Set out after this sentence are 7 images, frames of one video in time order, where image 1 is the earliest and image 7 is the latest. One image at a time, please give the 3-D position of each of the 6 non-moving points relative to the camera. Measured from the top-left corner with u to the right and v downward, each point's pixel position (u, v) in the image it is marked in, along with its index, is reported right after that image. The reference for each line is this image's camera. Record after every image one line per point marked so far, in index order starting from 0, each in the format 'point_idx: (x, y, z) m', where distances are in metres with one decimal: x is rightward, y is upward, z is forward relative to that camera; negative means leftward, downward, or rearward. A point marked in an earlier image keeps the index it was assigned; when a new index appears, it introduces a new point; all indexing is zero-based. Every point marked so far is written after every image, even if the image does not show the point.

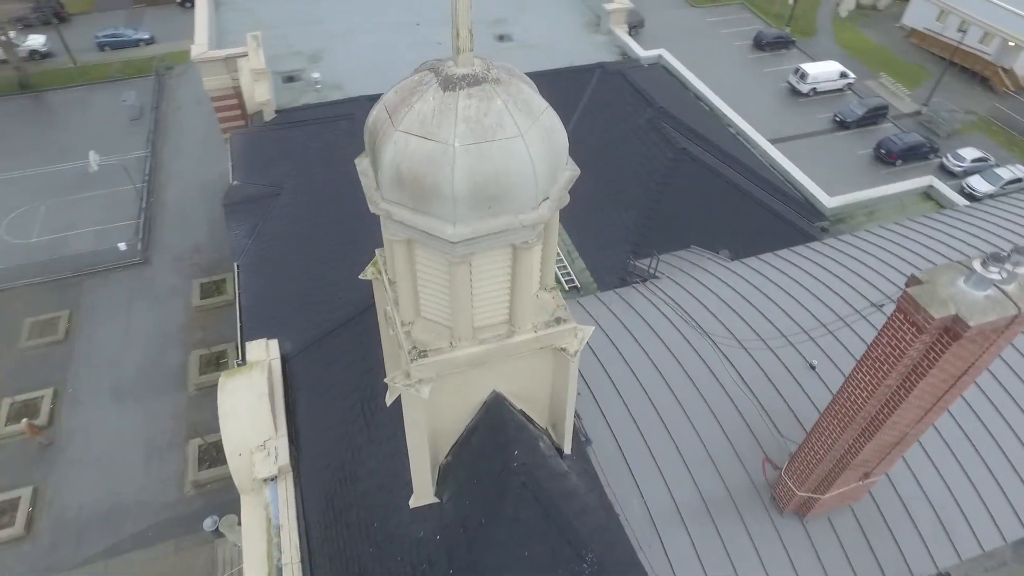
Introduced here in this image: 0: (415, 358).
0: (-1.1, -0.8, +6.8) m
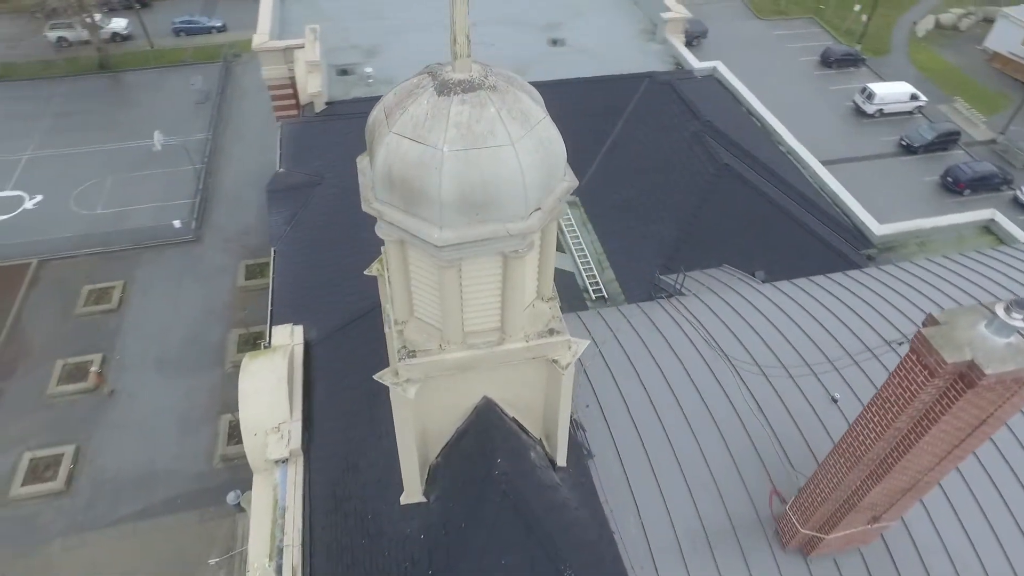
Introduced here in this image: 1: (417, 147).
0: (-1.2, -0.8, +6.8) m
1: (-0.8, +1.2, +5.4) m
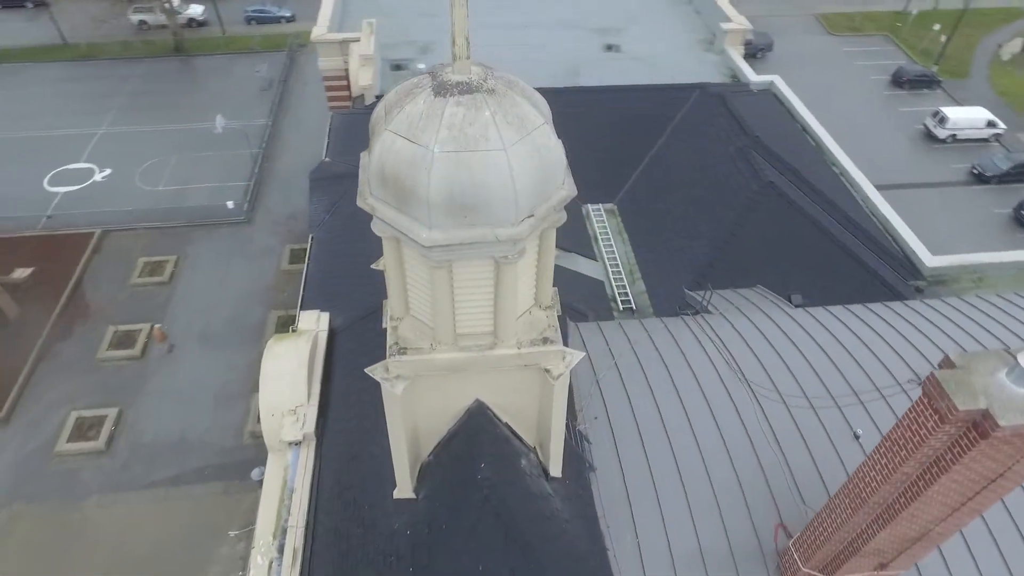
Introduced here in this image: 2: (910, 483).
0: (-1.3, -0.7, +6.9) m
1: (-0.9, +1.2, +5.4) m
2: (+4.6, -2.3, +7.2) m
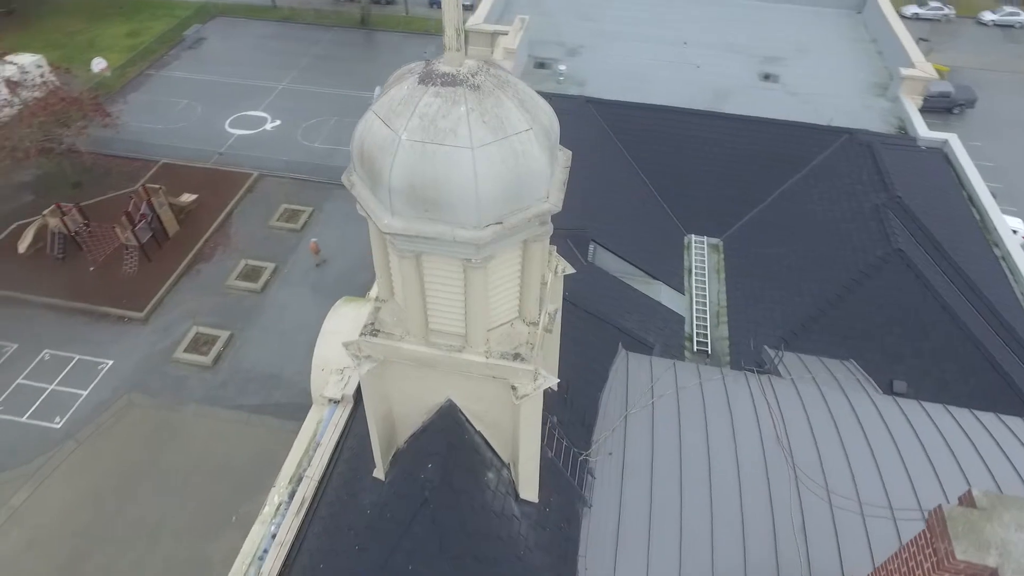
0: (-1.6, -0.5, +6.9) m
1: (-1.1, +1.4, +5.3) m
2: (+3.8, -3.3, +6.0) m
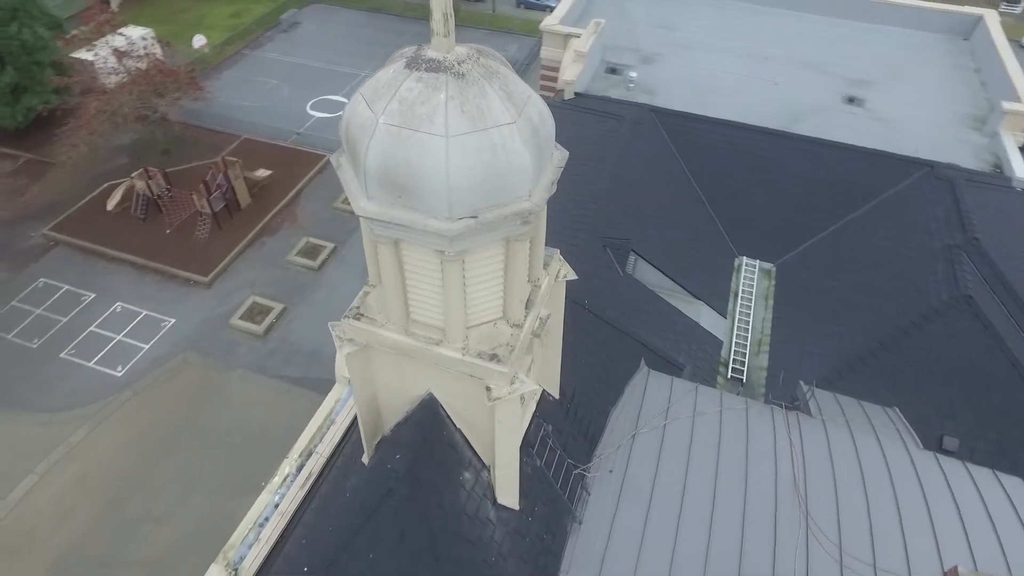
0: (-1.8, -0.3, +6.9) m
1: (-1.3, +1.5, +5.3) m
2: (+3.1, -3.7, +5.4) m
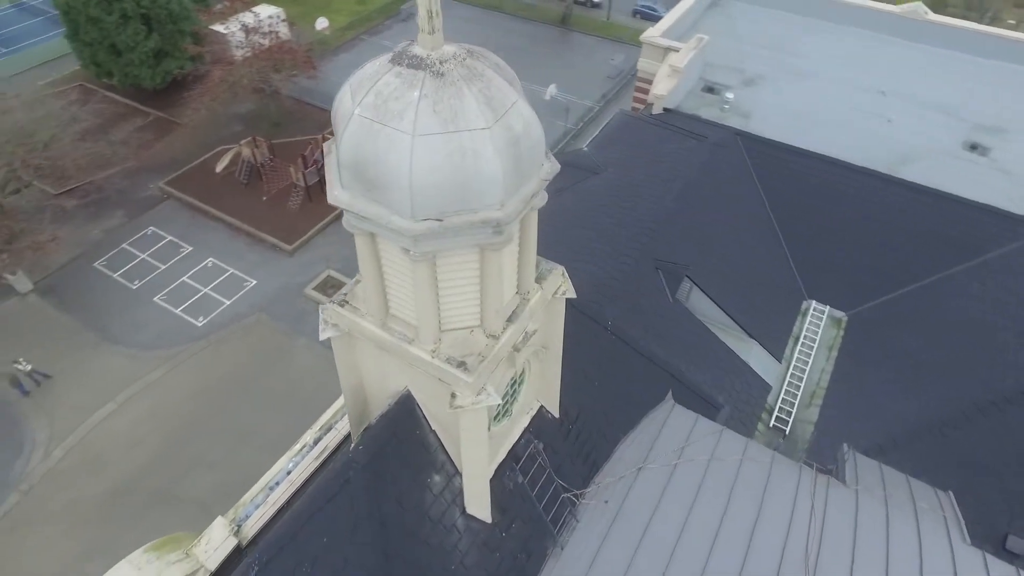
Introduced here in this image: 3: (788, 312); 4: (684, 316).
0: (-2.0, -0.2, +7.0) m
1: (-1.4, +1.6, +5.3) m
2: (+2.2, -4.1, +4.8) m
3: (+7.7, -0.7, +17.2) m
4: (+4.3, -0.7, +15.4) m
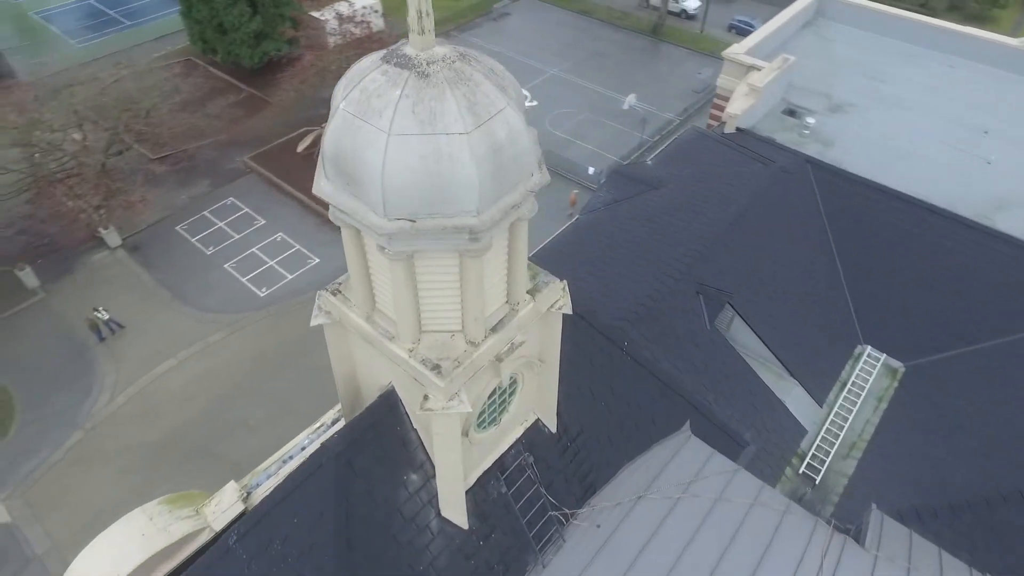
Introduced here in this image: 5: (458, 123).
0: (-2.1, 0.0, +7.1) m
1: (-1.5, +1.7, +5.3) m
2: (+1.3, -4.4, +4.5) m
3: (+8.6, -1.8, +16.2) m
4: (+5.0, -1.3, +14.7) m
5: (-0.4, +1.3, +4.9) m
